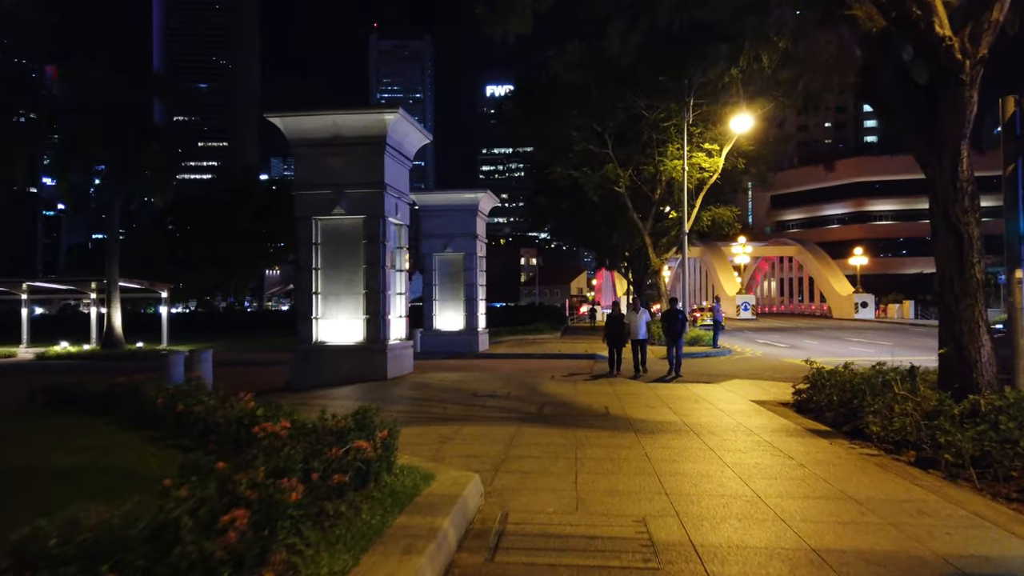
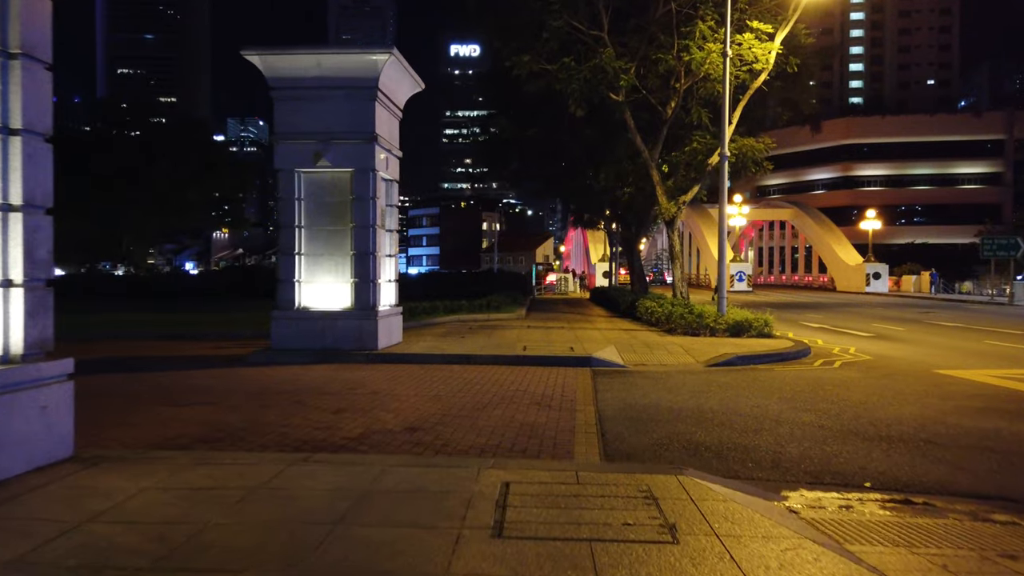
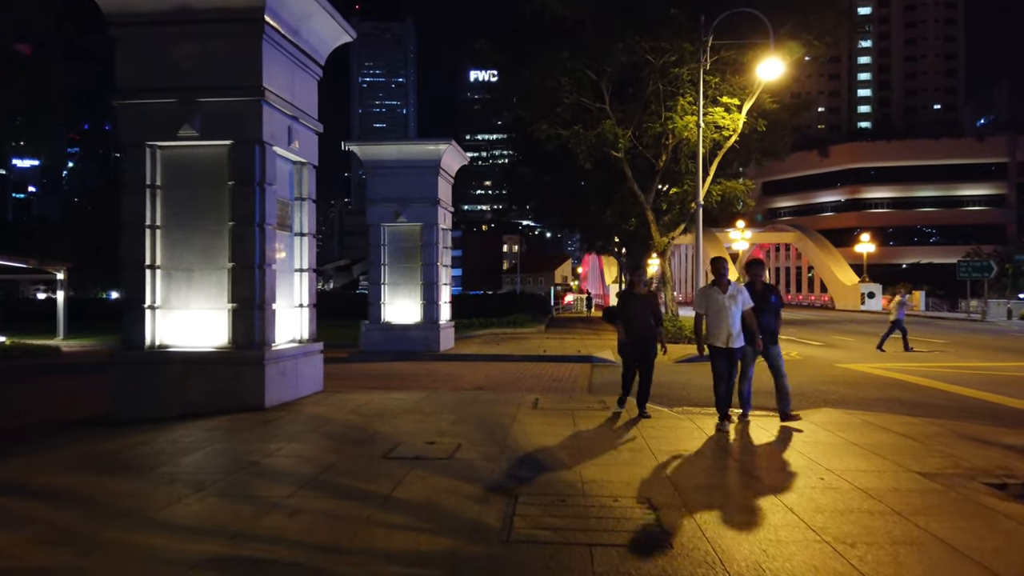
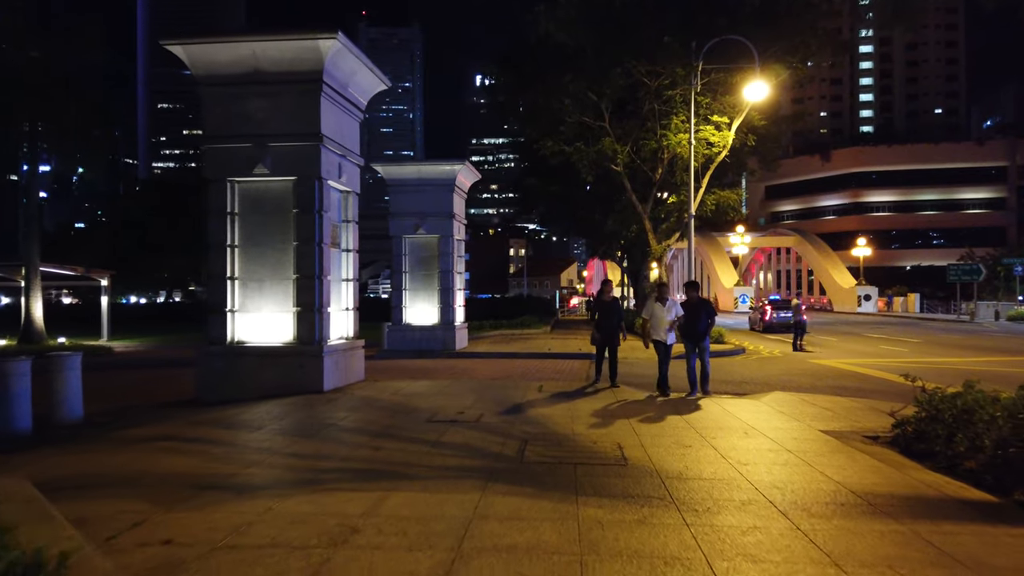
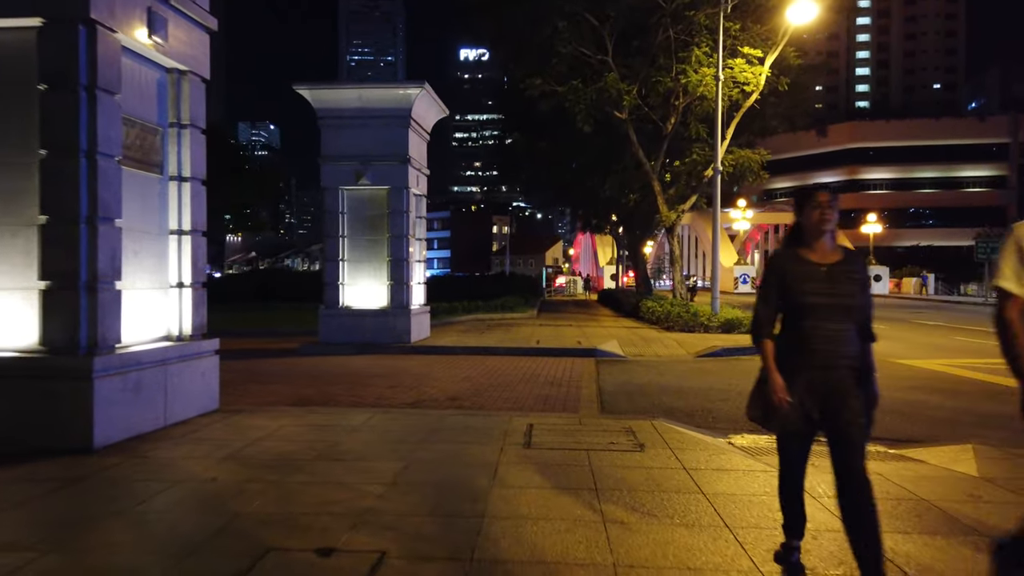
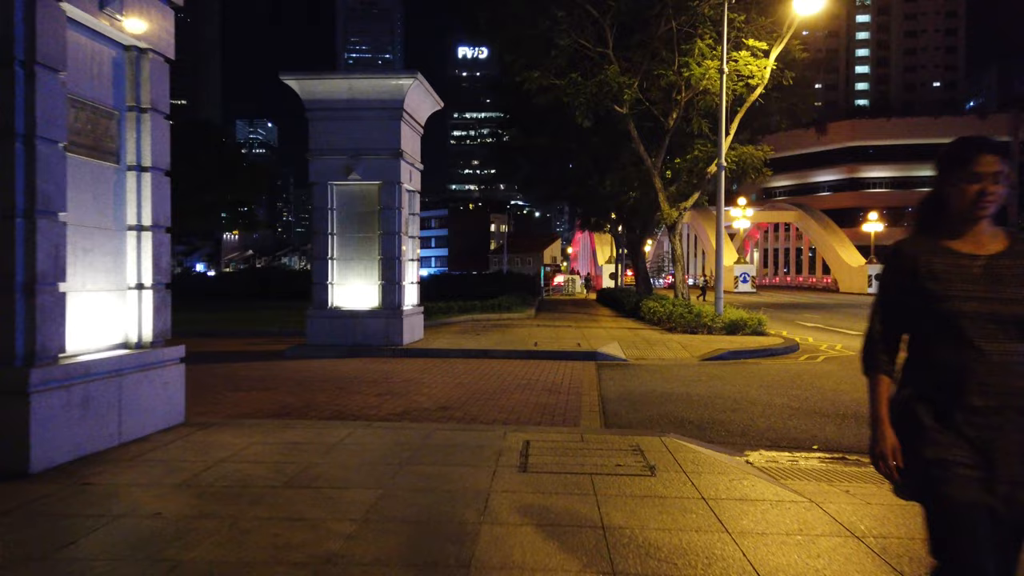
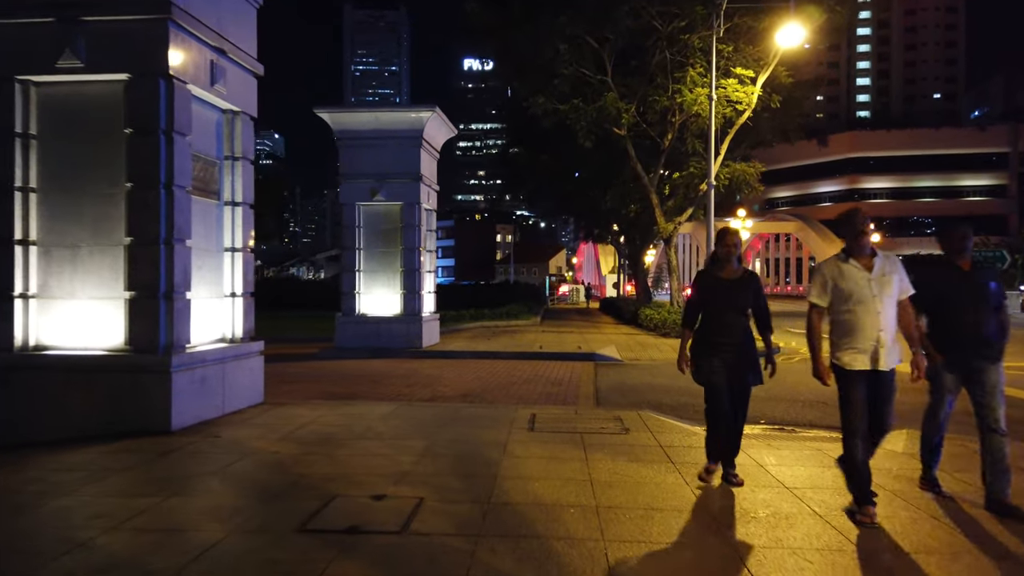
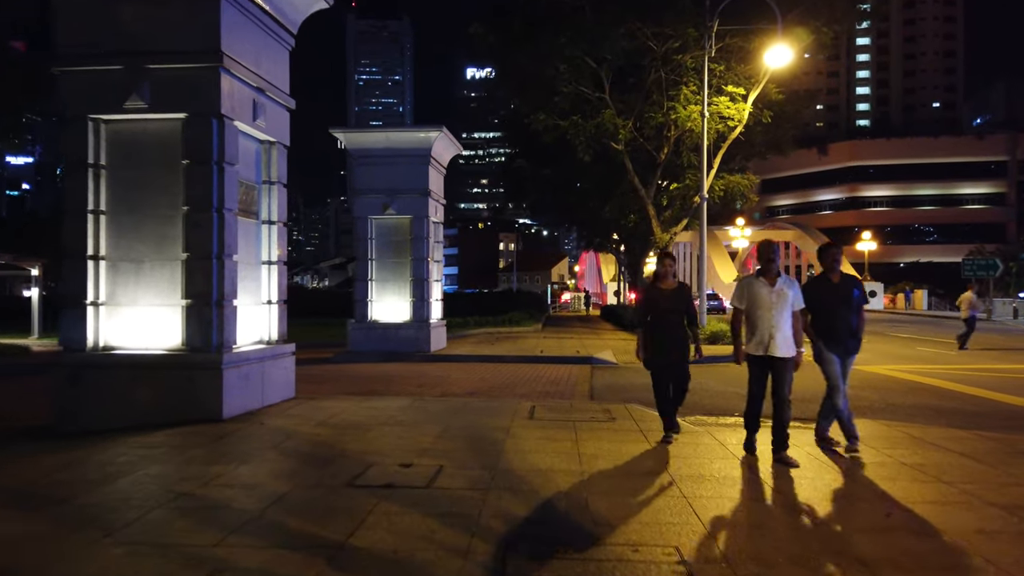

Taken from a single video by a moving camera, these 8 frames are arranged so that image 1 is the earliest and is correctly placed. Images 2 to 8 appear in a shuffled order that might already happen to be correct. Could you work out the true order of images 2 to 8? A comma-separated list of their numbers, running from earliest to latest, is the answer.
4, 3, 8, 7, 5, 6, 2
